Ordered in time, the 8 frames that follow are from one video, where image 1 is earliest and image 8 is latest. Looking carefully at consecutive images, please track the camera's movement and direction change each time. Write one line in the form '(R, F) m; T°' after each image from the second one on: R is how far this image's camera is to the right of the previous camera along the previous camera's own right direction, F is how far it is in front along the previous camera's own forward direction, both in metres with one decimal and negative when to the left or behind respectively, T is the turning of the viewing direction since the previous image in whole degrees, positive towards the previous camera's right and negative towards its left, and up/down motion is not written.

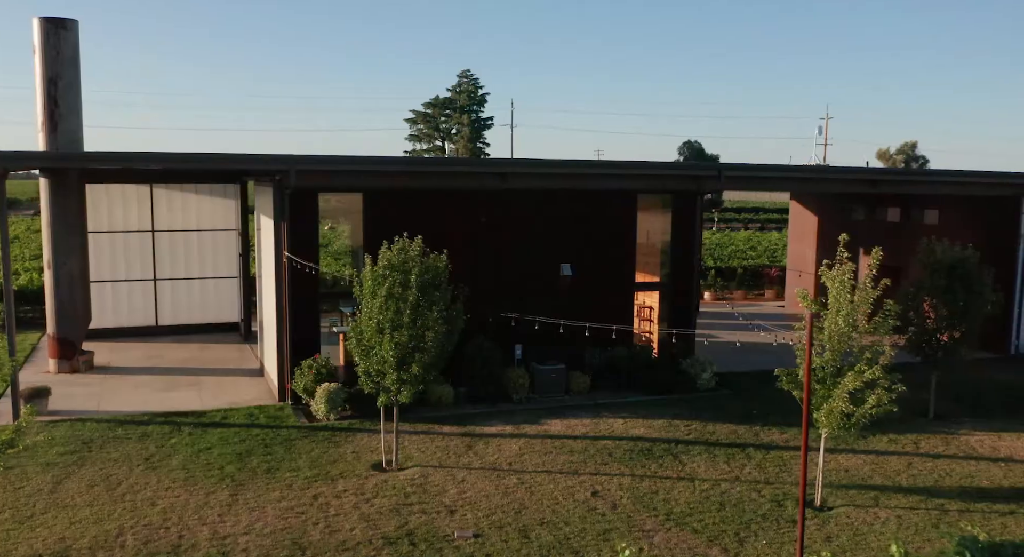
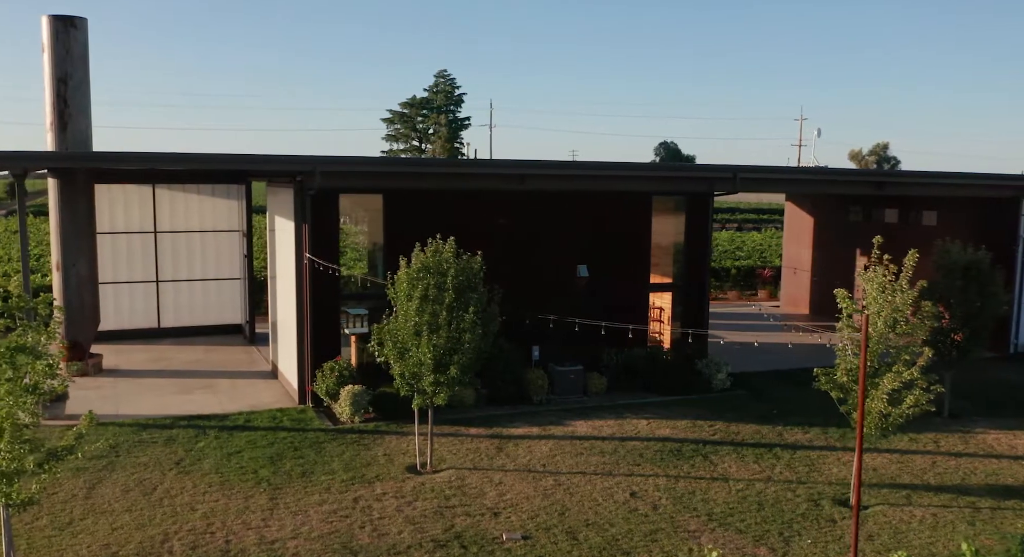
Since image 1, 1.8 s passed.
(-0.8, 0.0) m; +2°
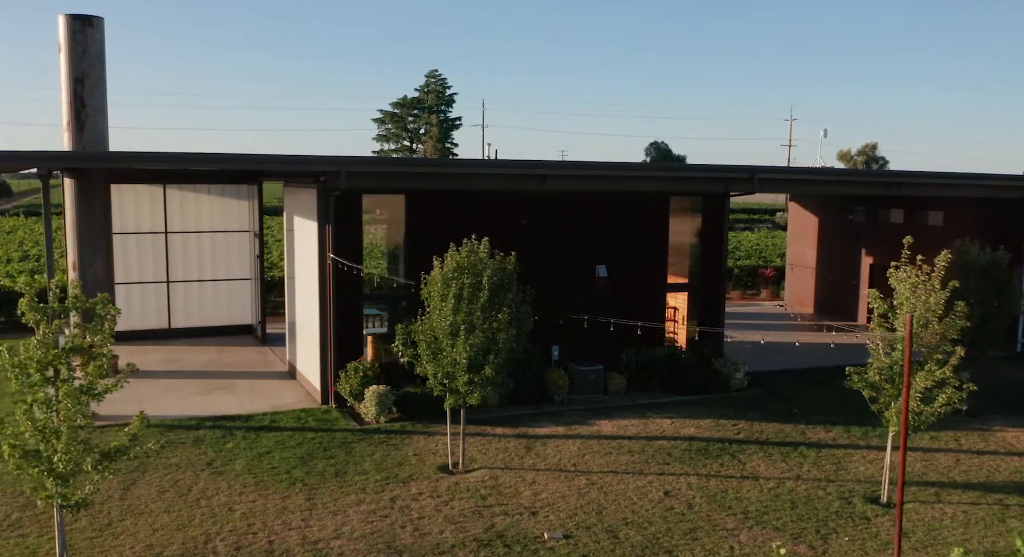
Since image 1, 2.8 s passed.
(-0.6, 0.0) m; +1°
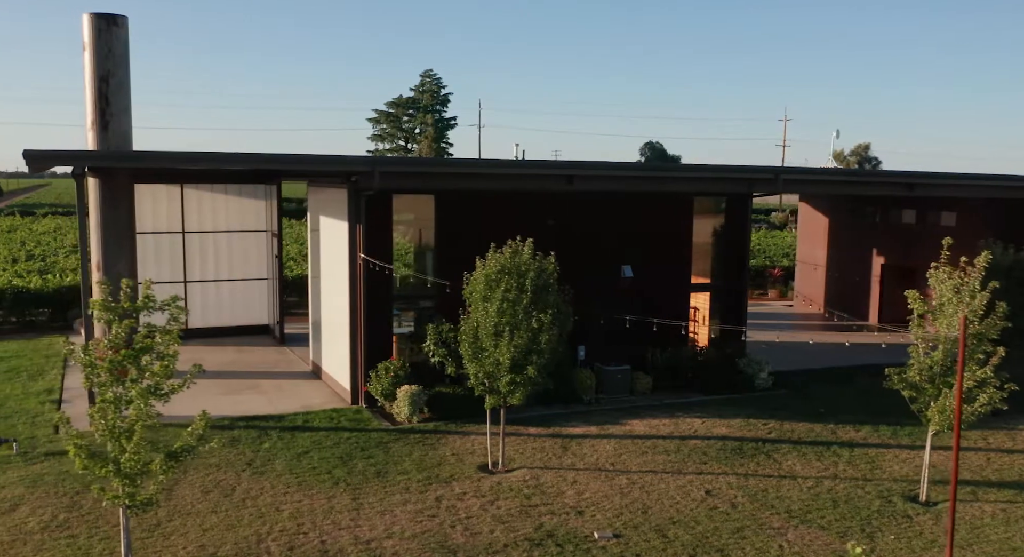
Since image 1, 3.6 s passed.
(-0.6, 0.0) m; +1°
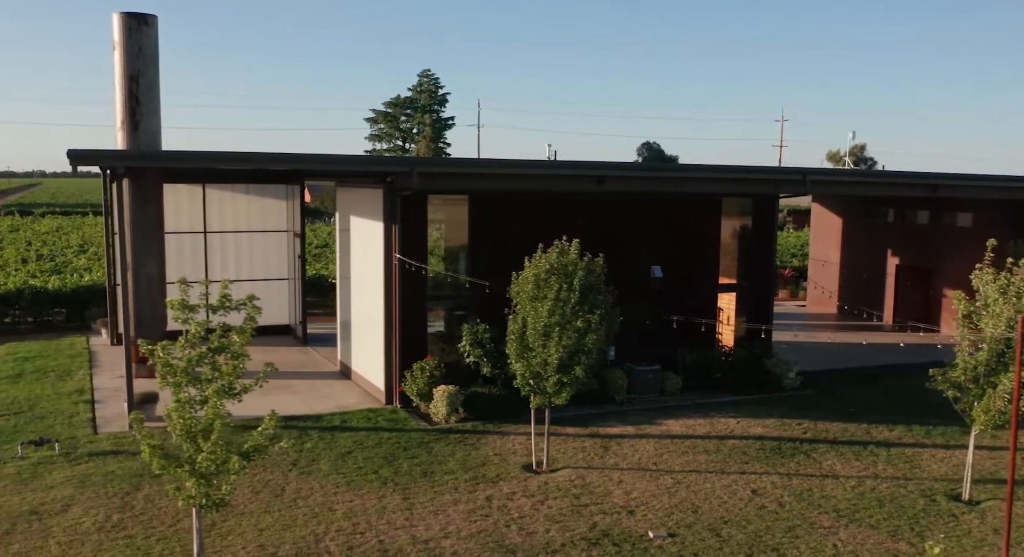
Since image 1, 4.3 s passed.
(-0.7, 0.0) m; 0°
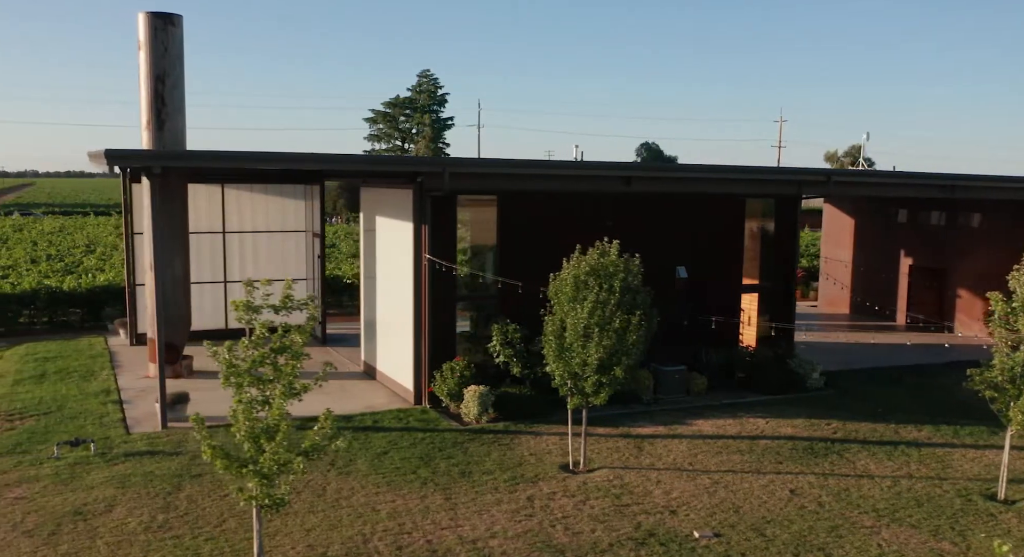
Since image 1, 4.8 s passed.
(-0.5, 0.0) m; 0°
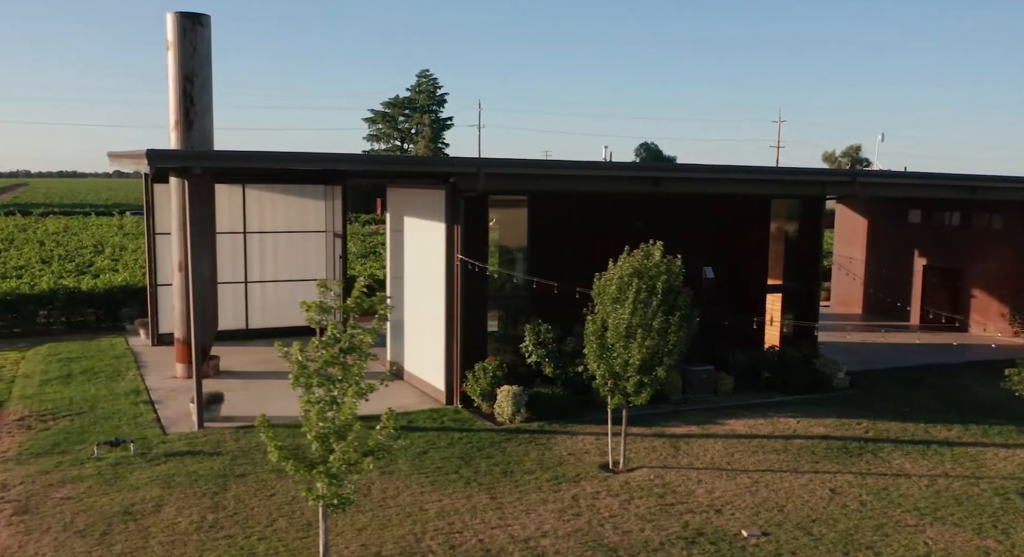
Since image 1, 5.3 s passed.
(-0.6, 0.0) m; 0°
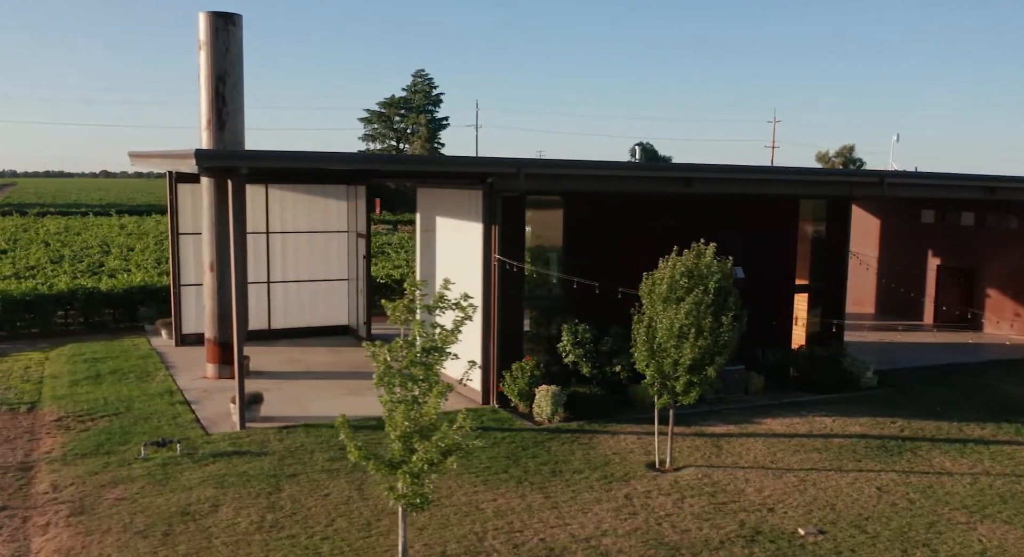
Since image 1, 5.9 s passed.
(-0.7, 0.0) m; +1°
